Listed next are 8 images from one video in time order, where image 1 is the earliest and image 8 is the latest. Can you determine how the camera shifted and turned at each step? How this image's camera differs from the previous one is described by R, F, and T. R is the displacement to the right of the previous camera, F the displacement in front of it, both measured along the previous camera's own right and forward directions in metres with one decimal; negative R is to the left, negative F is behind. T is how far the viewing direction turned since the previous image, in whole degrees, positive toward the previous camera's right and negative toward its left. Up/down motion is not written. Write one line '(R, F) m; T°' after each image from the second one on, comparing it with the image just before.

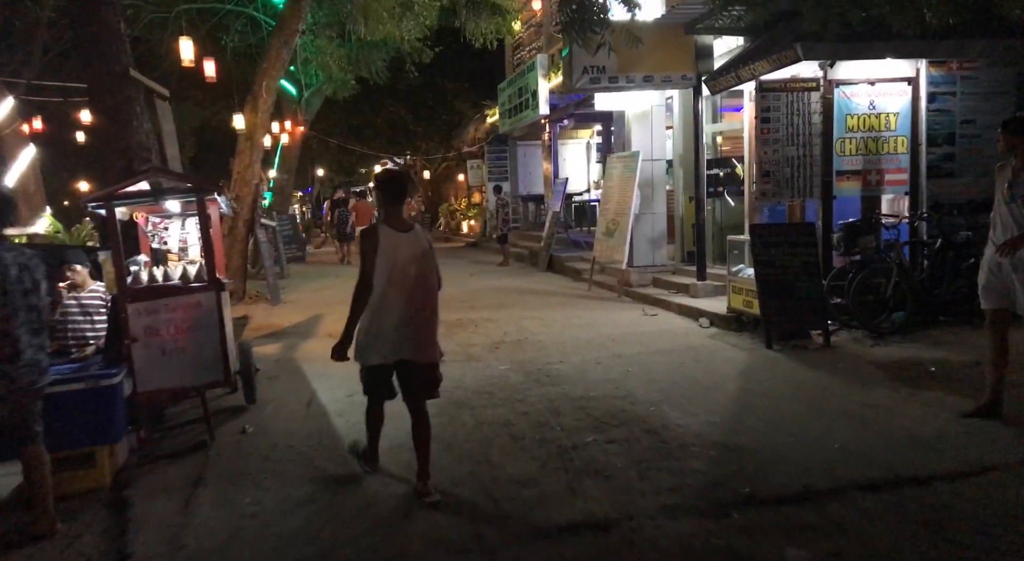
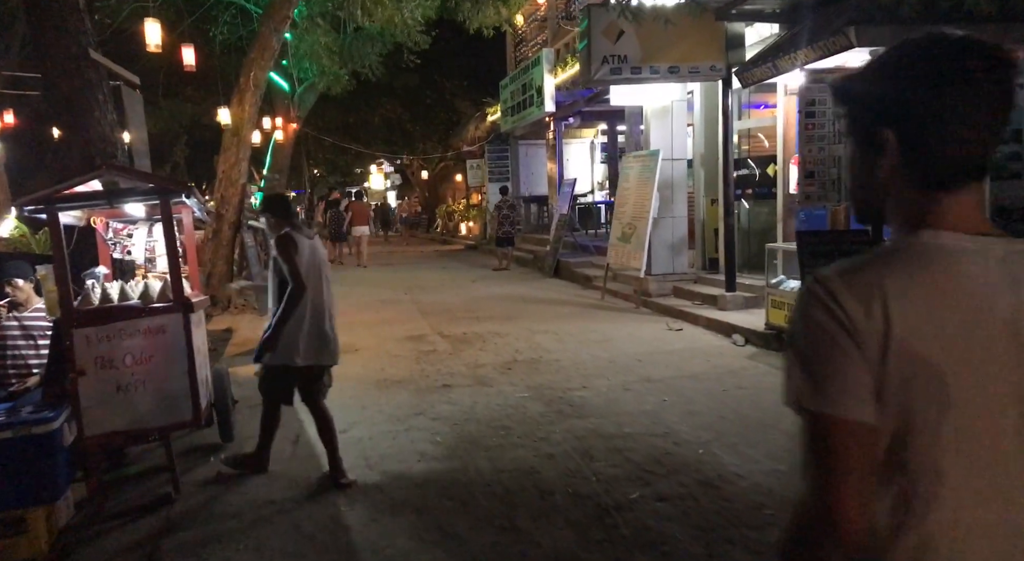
(-0.2, +1.0) m; 0°
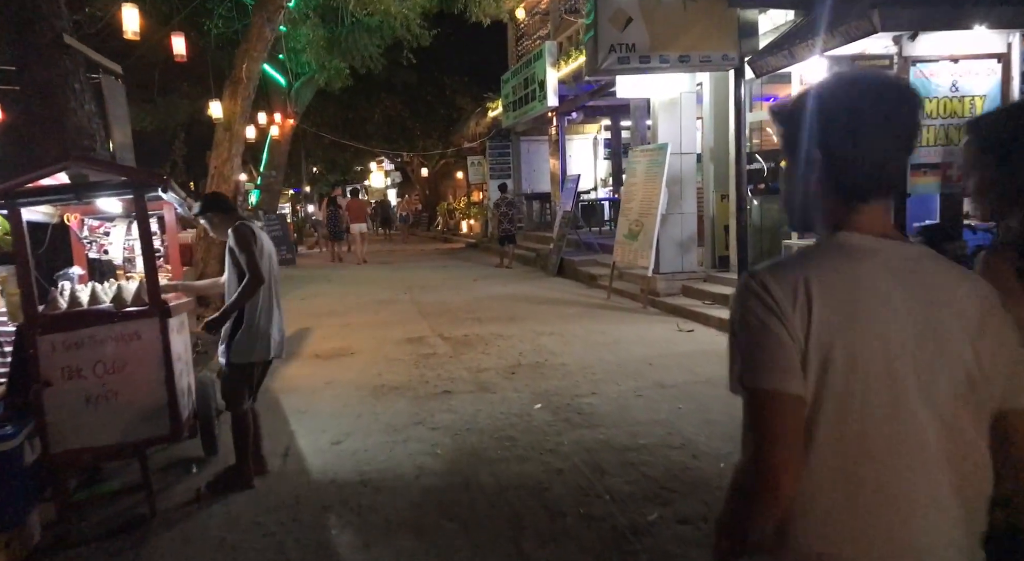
(0.0, +0.4) m; 0°
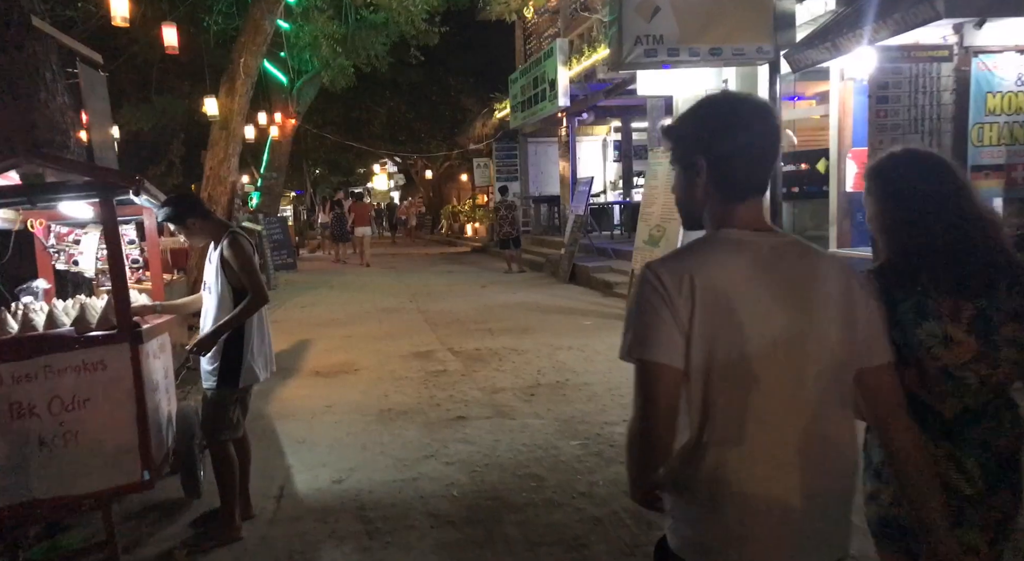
(-0.2, +0.7) m; 0°
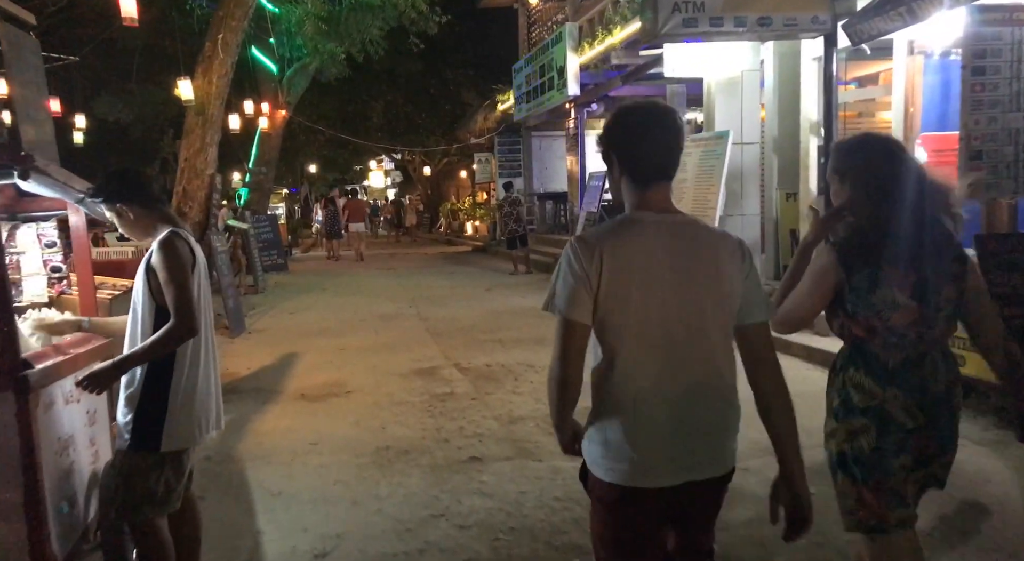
(-0.2, +1.2) m; 0°
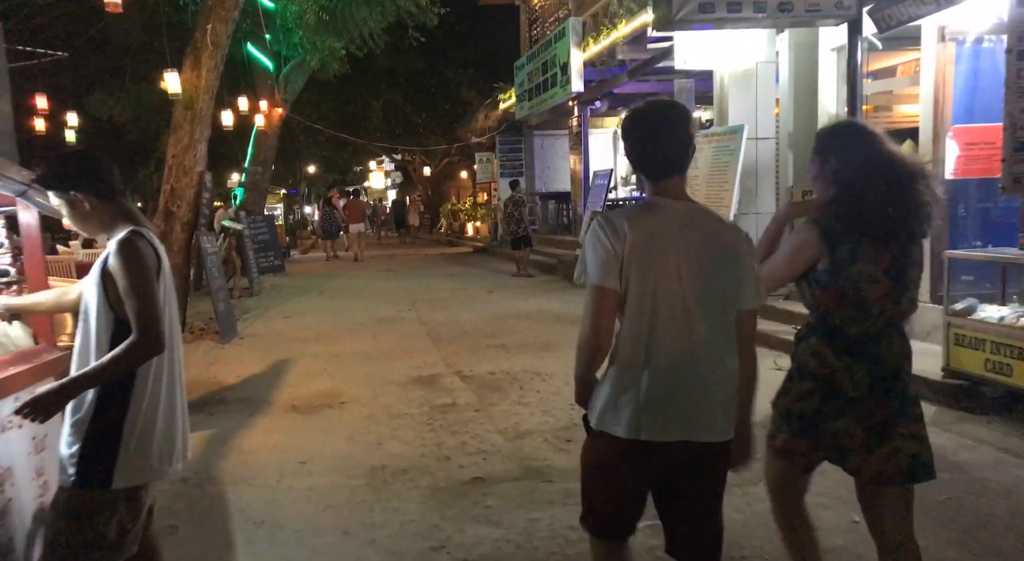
(0.0, +0.5) m; 0°
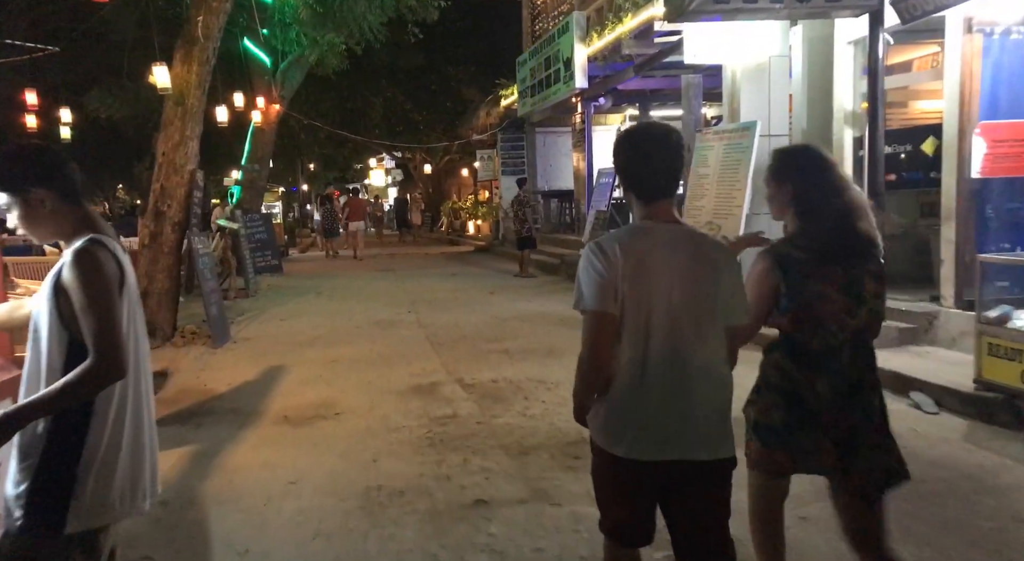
(0.0, +0.4) m; 0°
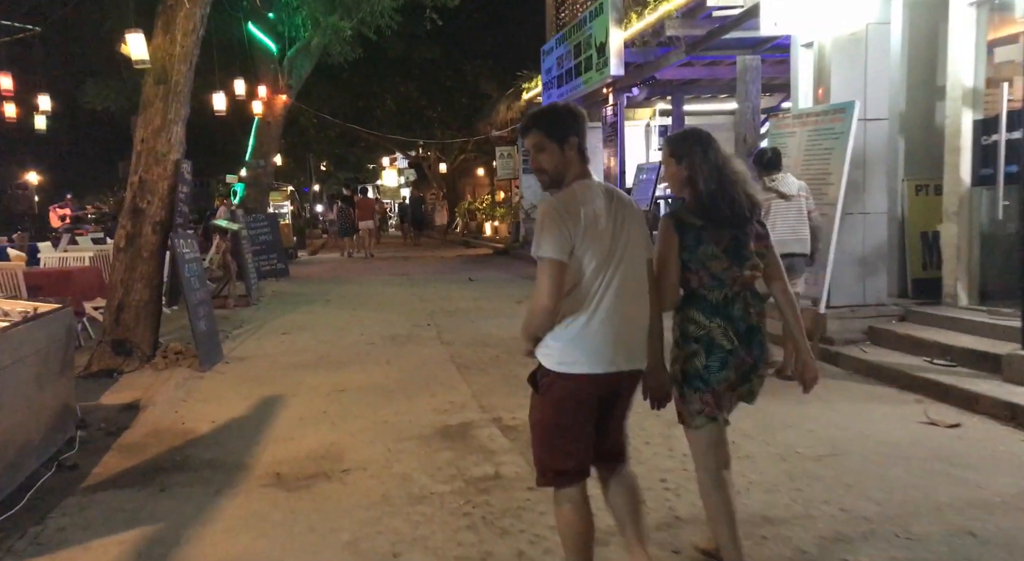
(-0.3, +1.5) m; -1°
